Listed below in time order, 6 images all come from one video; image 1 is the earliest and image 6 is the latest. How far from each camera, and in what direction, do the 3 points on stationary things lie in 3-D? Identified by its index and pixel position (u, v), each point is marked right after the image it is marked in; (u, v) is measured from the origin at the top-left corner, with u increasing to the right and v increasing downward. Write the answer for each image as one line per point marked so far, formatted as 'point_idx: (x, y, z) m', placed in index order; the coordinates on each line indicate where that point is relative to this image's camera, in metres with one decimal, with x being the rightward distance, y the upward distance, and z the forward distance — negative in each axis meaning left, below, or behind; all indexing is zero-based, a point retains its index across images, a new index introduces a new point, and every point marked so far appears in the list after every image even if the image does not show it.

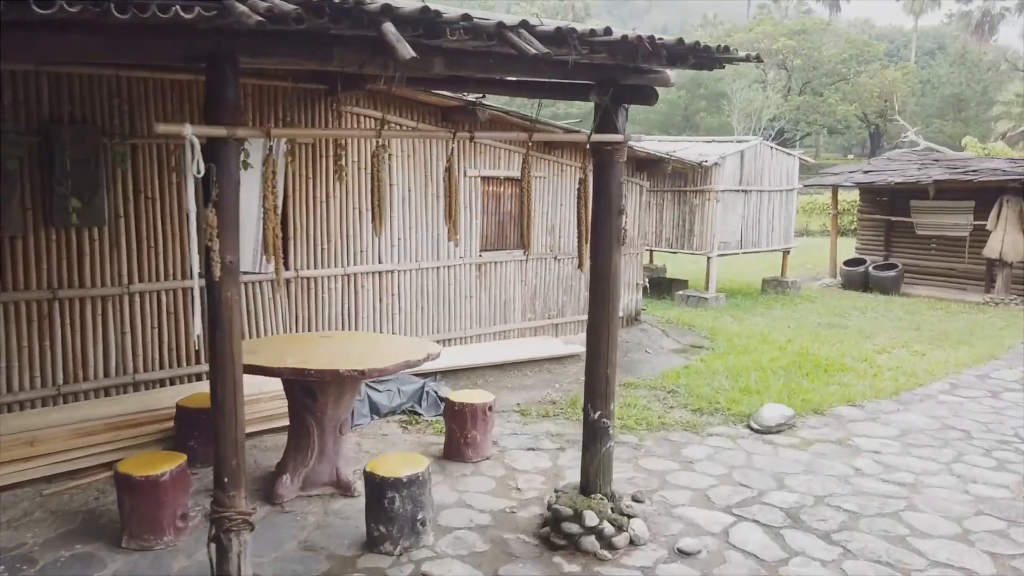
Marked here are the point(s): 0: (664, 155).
0: (+1.9, +1.6, +9.2) m
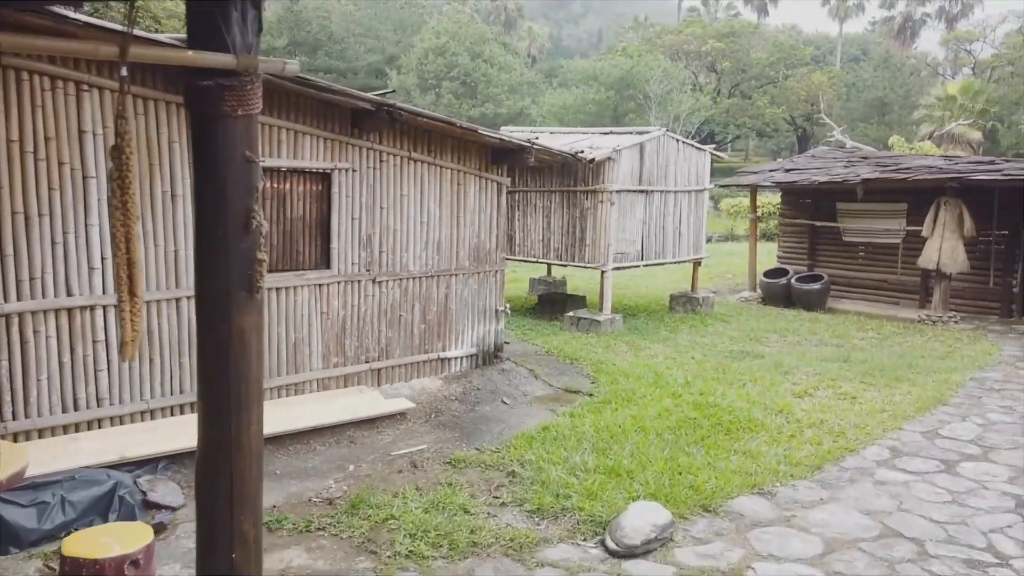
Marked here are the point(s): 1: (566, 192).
0: (+0.1, +1.4, +7.0) m
1: (+0.7, +1.3, +10.4) m
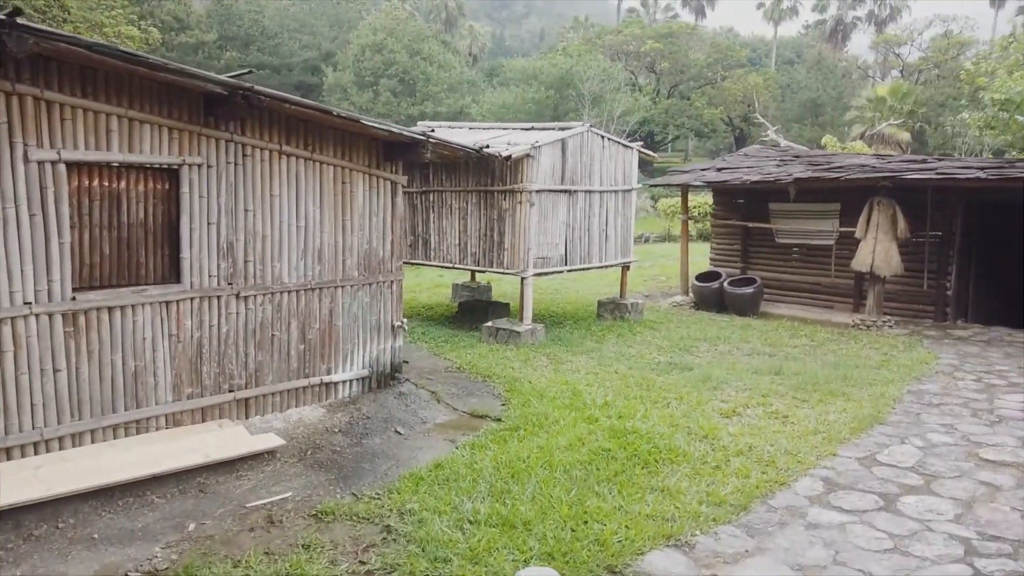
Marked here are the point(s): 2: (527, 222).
0: (-0.7, +1.3, +6.2) m
1: (-0.4, +1.2, +9.6) m
2: (+0.2, +0.8, +9.3) m
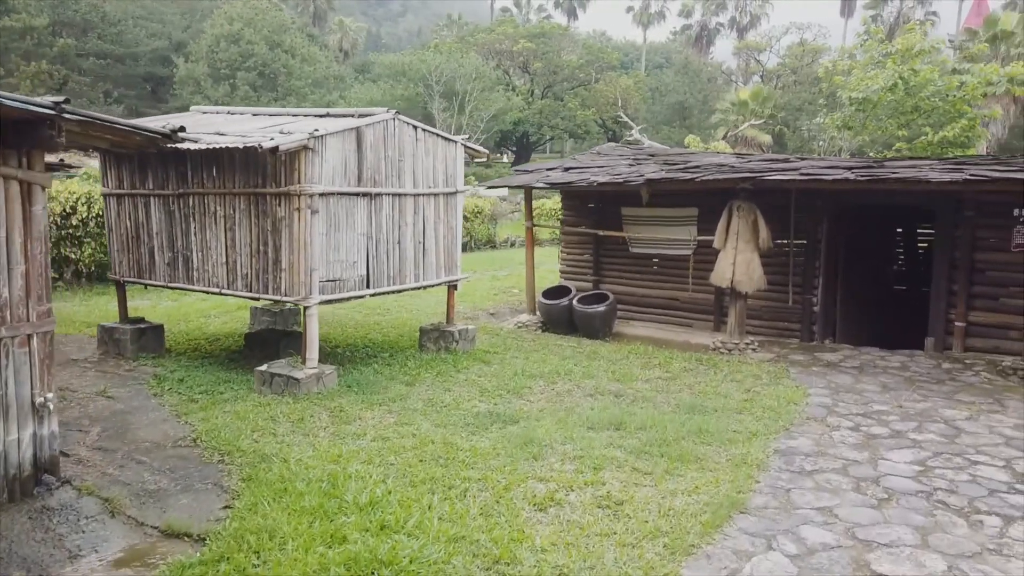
0: (-2.4, +0.9, +3.9) m
1: (-2.6, +0.9, +7.4) m
2: (-1.9, +0.5, +7.1) m
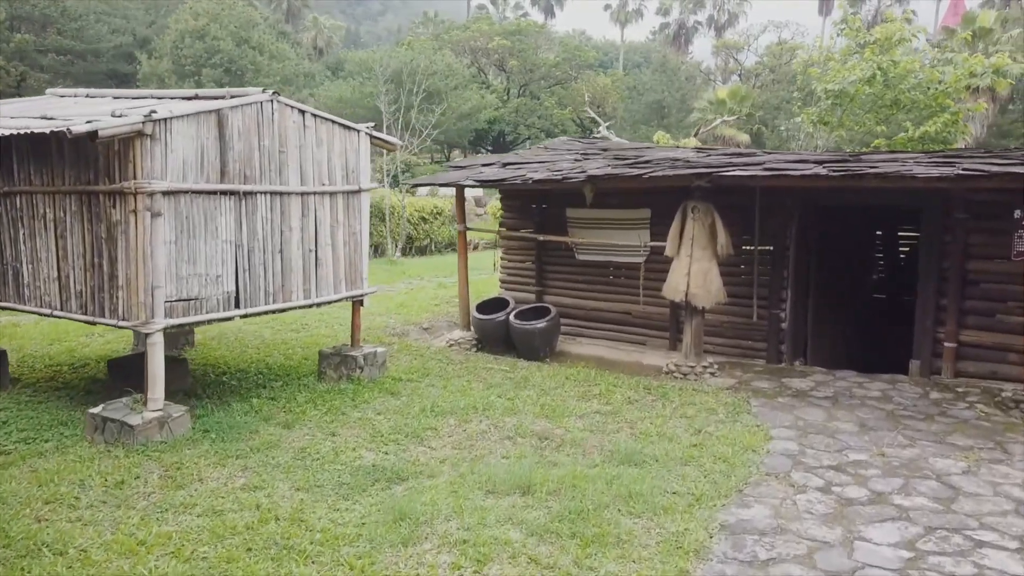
0: (-3.1, +0.8, +2.5) m
1: (-3.4, +0.7, +6.0) m
2: (-2.7, +0.3, +5.7) m
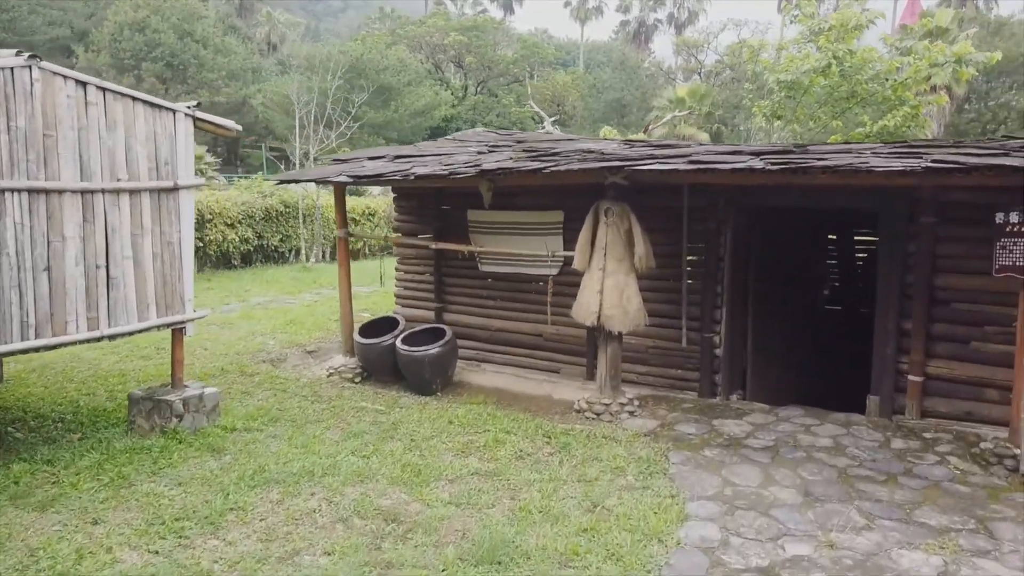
0: (-4.0, +0.6, +0.8) m
1: (-4.4, +0.5, +4.2) m
2: (-3.7, +0.1, +4.0) m
